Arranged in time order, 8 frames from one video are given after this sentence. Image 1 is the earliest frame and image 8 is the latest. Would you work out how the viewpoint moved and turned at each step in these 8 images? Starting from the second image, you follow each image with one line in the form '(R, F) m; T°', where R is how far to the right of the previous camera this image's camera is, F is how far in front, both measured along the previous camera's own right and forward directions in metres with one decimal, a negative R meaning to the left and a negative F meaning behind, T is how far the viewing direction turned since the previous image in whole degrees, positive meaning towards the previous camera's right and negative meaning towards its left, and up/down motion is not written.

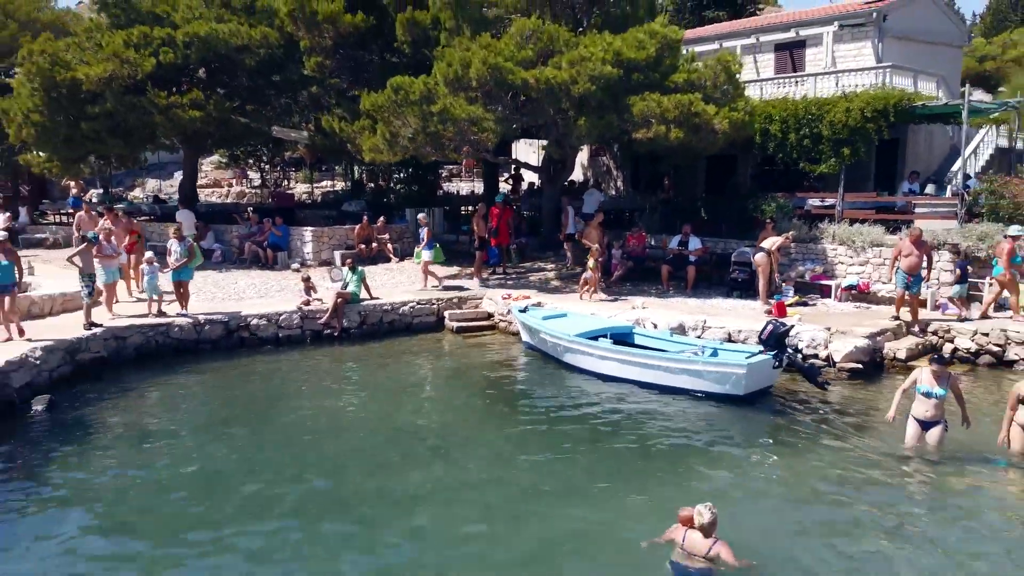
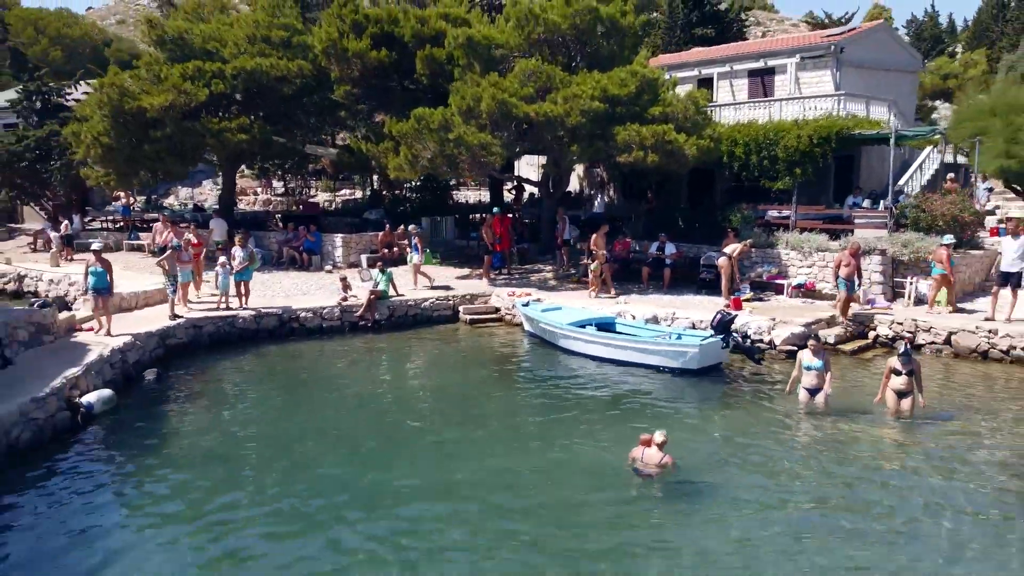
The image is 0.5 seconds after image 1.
(0.0, -2.9) m; 0°
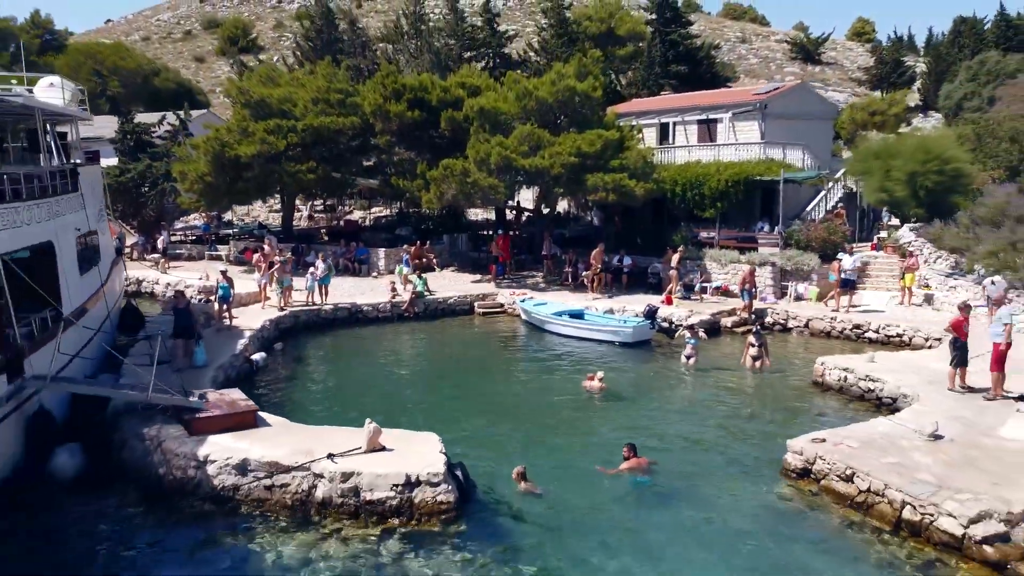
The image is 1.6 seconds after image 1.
(0.0, -7.0) m; 0°
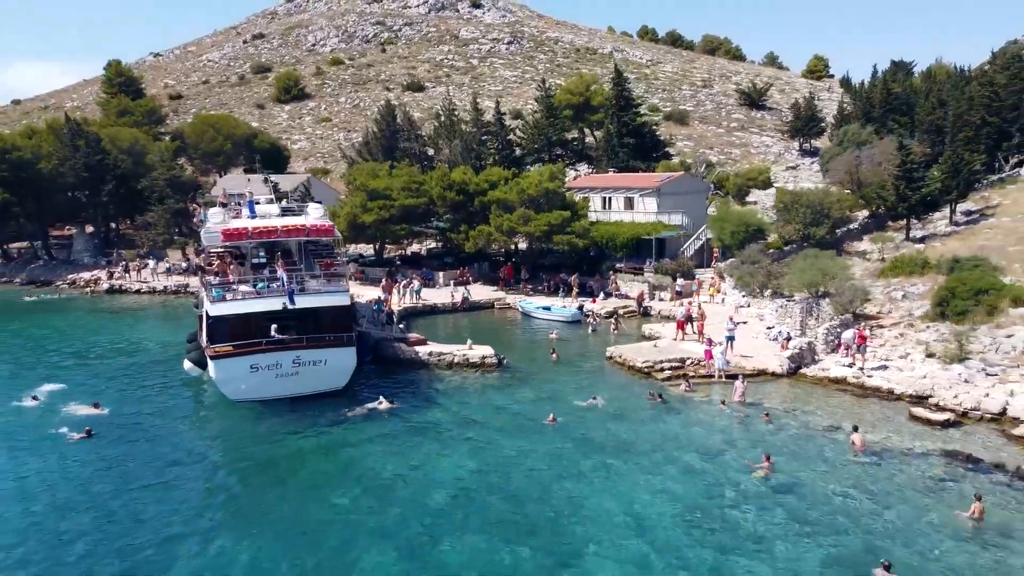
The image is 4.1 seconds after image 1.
(0.0, -22.4) m; 0°
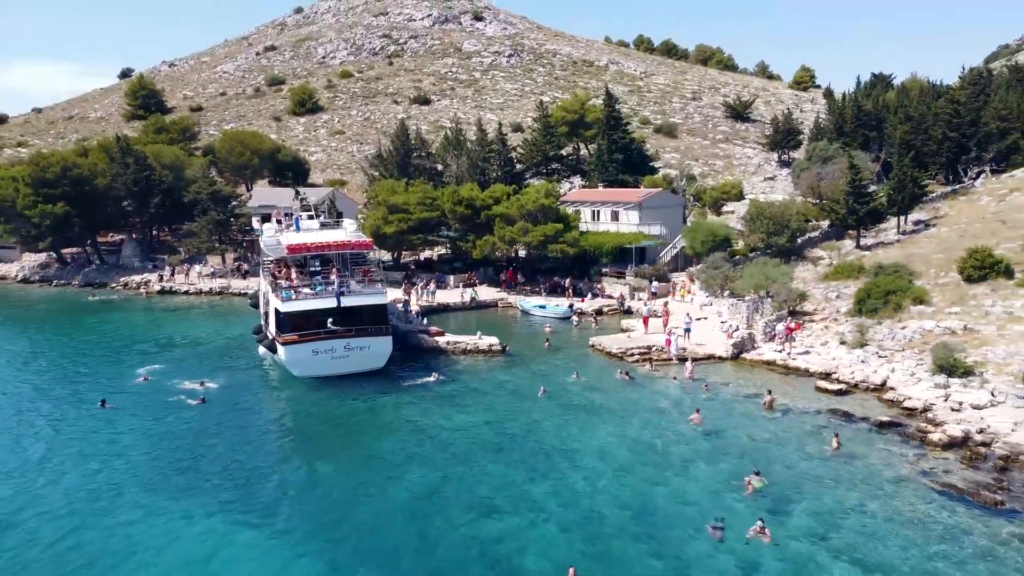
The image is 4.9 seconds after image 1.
(0.0, -8.0) m; 0°
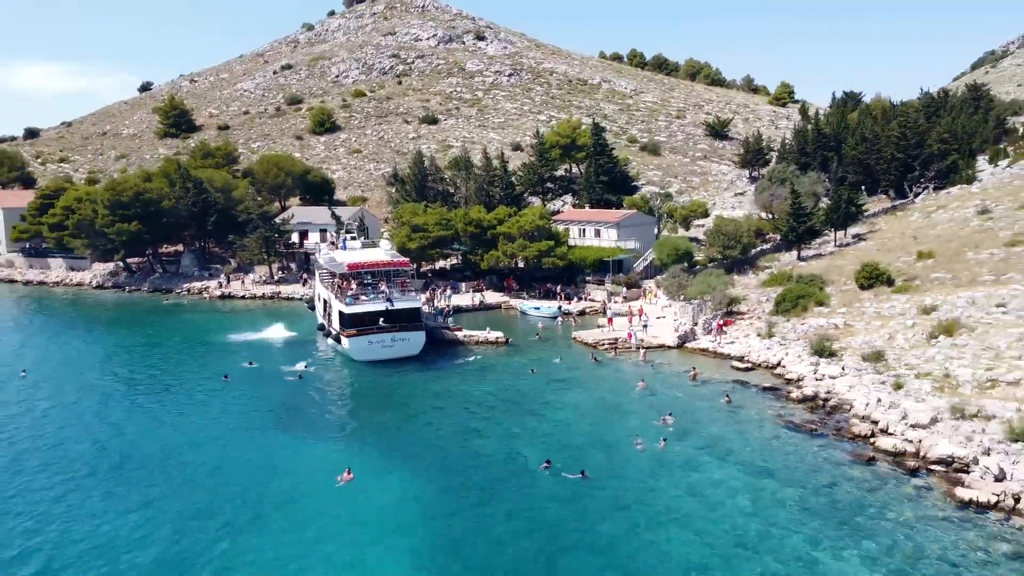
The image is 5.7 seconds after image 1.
(-0.1, -13.0) m; 0°
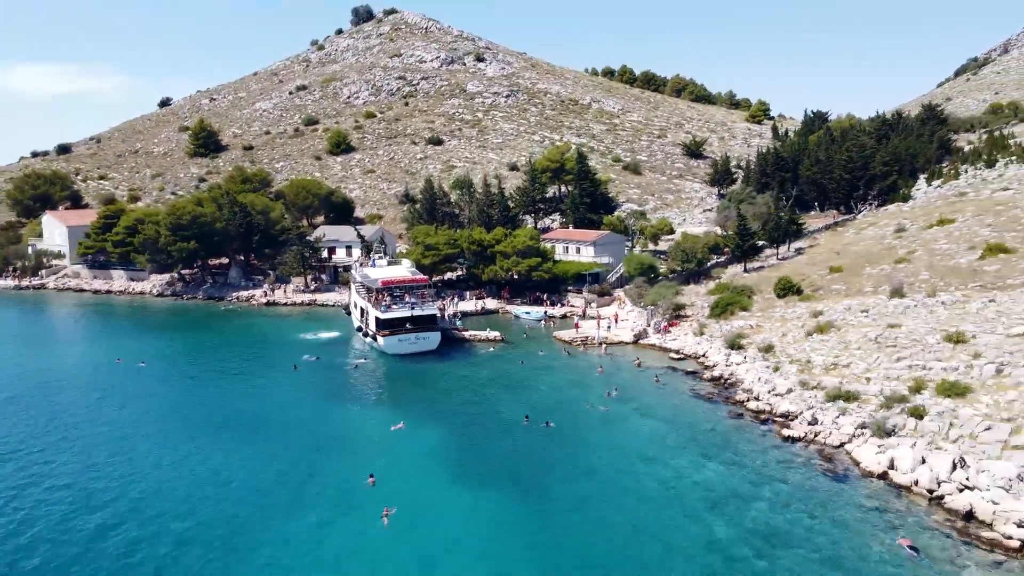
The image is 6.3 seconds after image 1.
(+0.4, -15.8) m; 0°
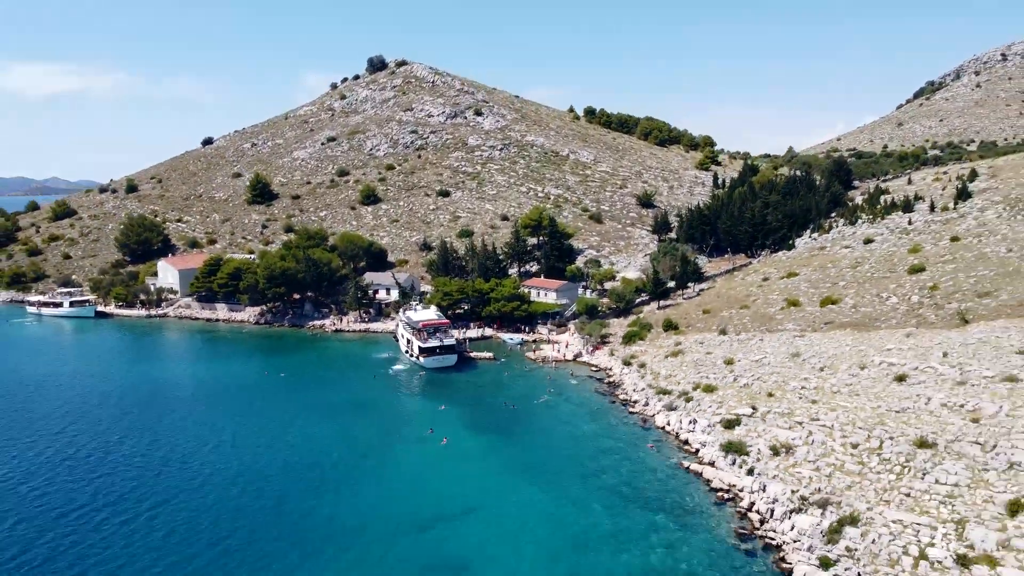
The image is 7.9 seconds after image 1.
(+1.3, -43.8) m; 0°
